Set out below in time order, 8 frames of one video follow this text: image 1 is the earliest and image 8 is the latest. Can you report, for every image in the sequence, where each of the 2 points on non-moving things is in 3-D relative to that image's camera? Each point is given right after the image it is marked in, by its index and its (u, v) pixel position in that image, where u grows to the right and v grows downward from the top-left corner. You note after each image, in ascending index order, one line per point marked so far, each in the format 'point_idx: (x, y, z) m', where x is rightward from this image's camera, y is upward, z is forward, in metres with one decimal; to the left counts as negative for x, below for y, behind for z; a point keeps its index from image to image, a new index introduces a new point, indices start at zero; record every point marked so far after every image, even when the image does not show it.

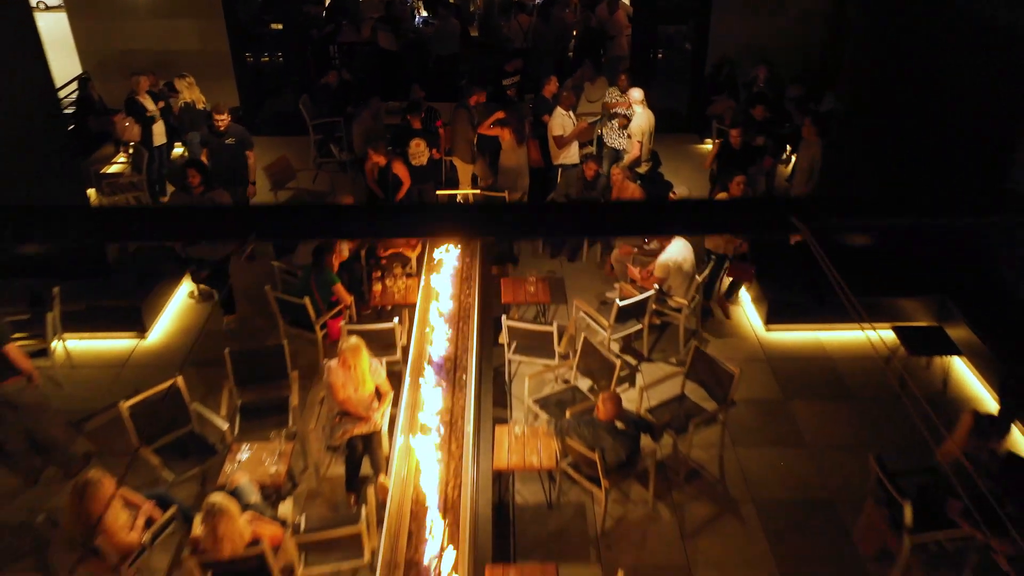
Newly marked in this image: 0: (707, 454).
0: (+1.0, -0.9, +4.3) m
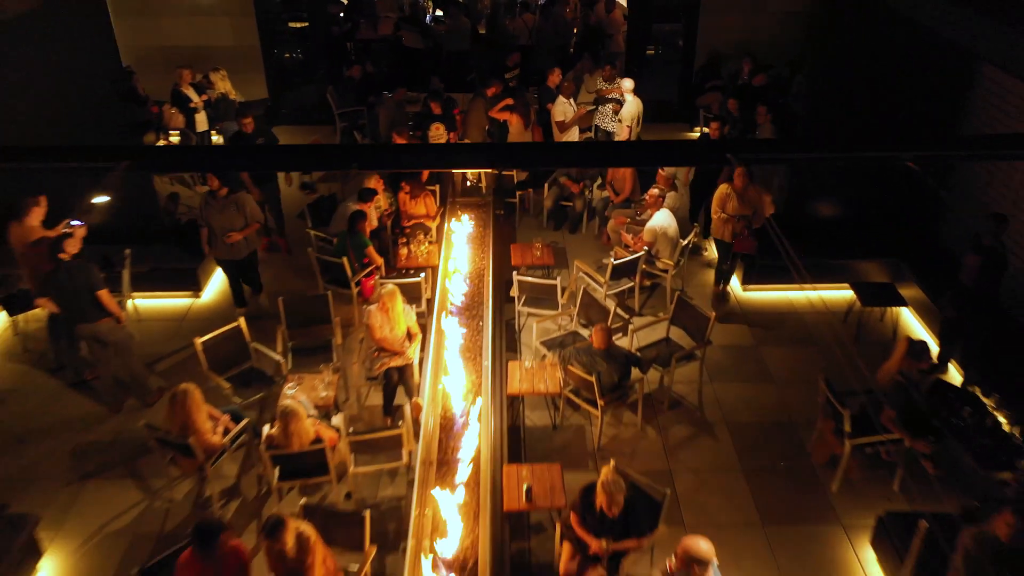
0: (+1.1, -0.6, +5.1) m
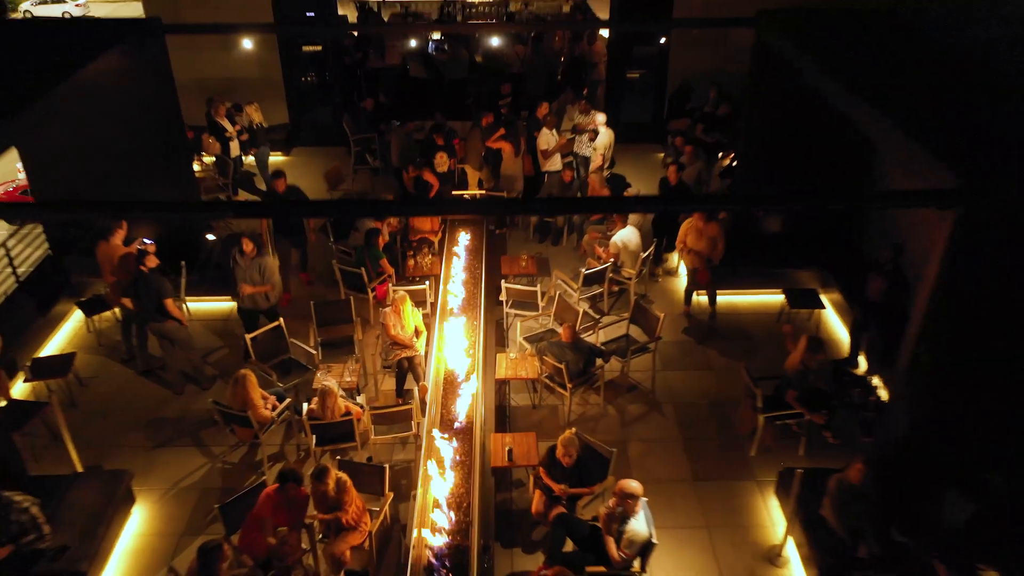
0: (+1.0, -0.6, +6.2) m
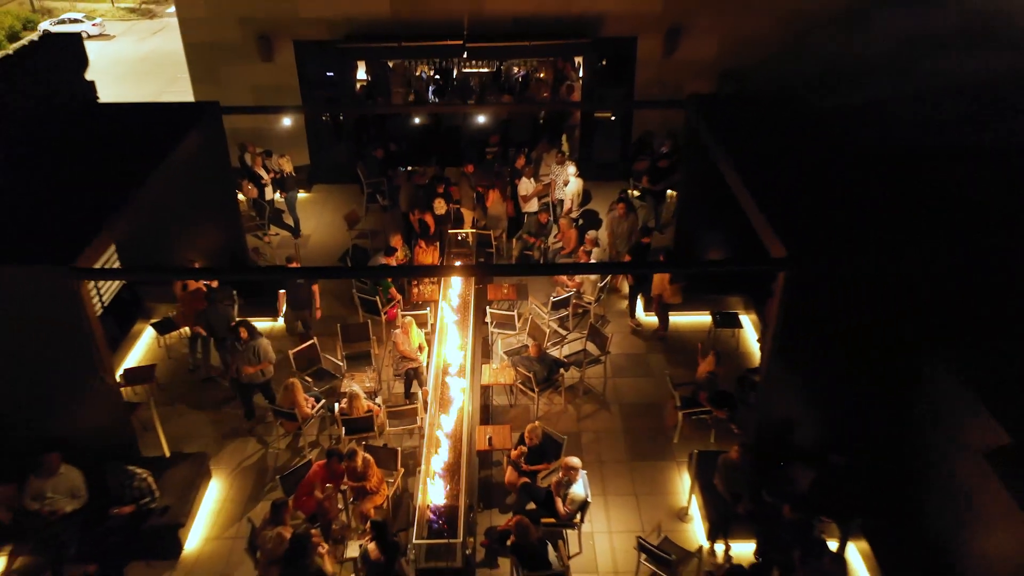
0: (+0.8, -0.9, +8.0) m
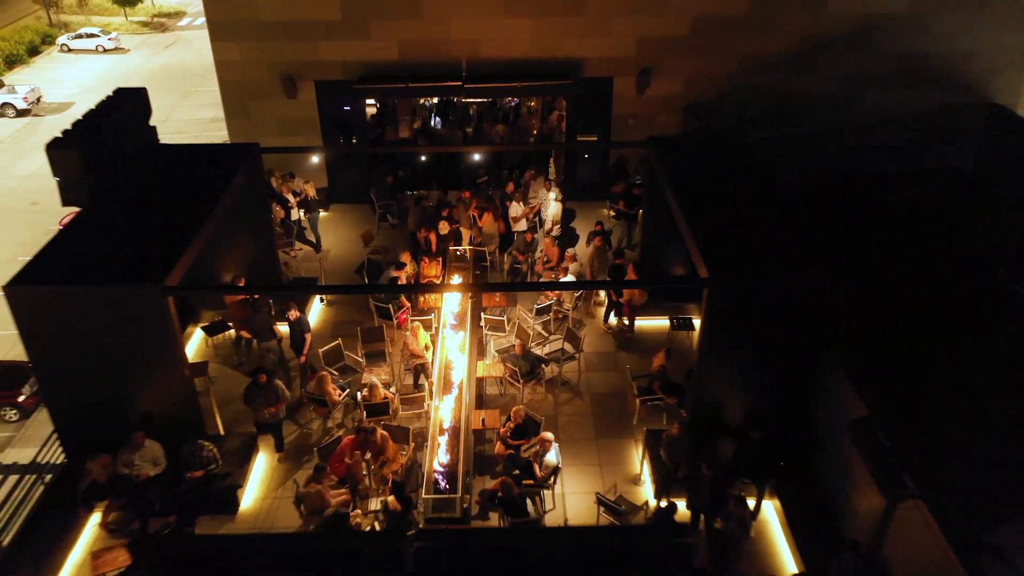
0: (+0.7, -1.0, +9.6) m
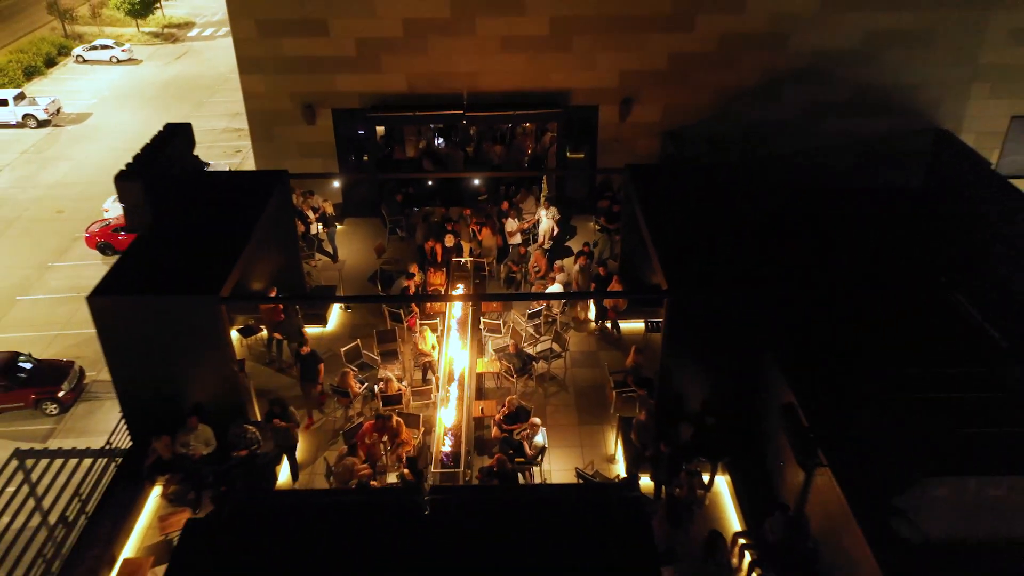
0: (+0.6, -1.1, +11.1) m
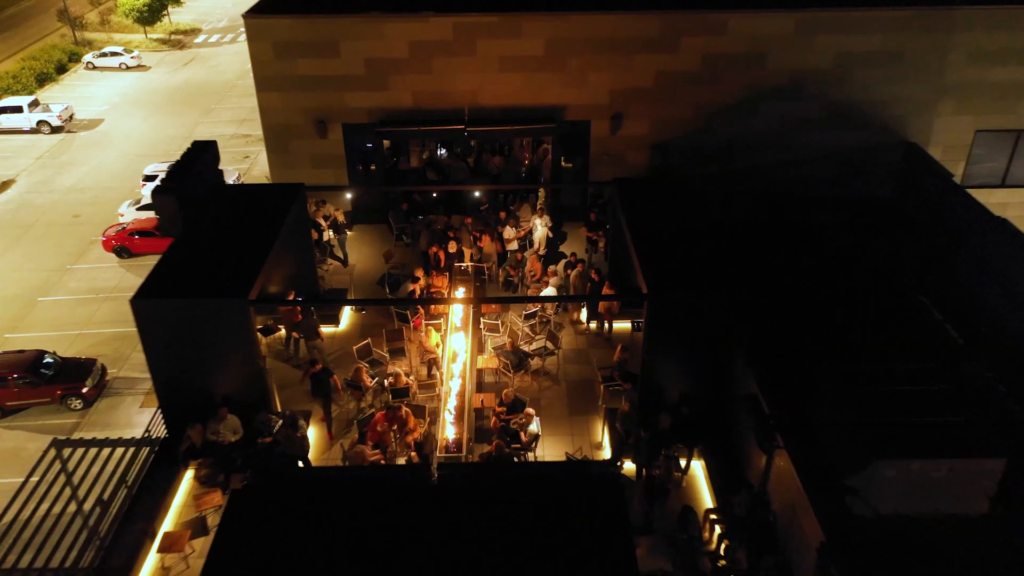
0: (+0.6, -1.1, +12.1) m
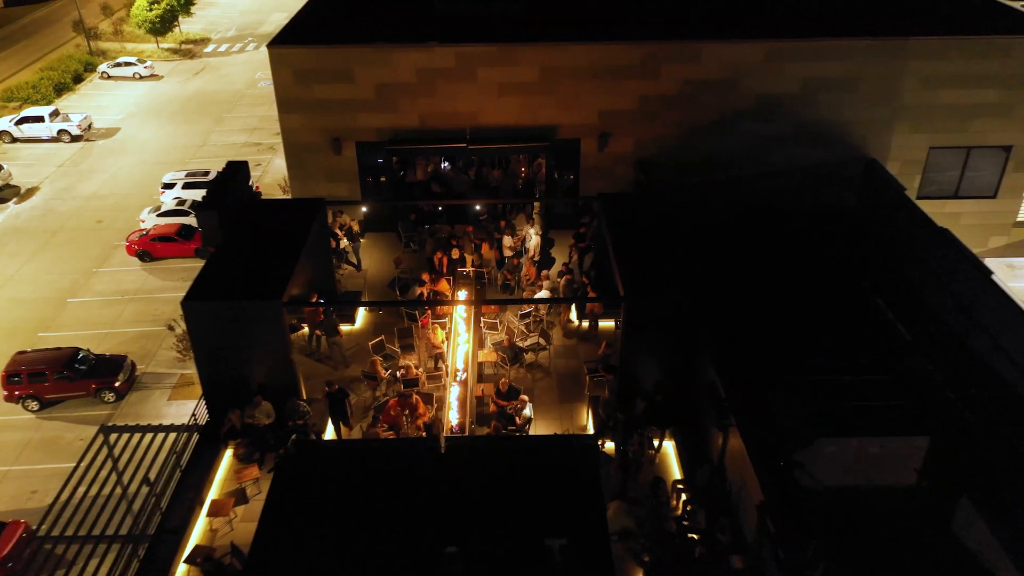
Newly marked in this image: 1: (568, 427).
0: (+0.5, -1.2, +13.7) m
1: (+0.8, -2.0, +12.3) m
